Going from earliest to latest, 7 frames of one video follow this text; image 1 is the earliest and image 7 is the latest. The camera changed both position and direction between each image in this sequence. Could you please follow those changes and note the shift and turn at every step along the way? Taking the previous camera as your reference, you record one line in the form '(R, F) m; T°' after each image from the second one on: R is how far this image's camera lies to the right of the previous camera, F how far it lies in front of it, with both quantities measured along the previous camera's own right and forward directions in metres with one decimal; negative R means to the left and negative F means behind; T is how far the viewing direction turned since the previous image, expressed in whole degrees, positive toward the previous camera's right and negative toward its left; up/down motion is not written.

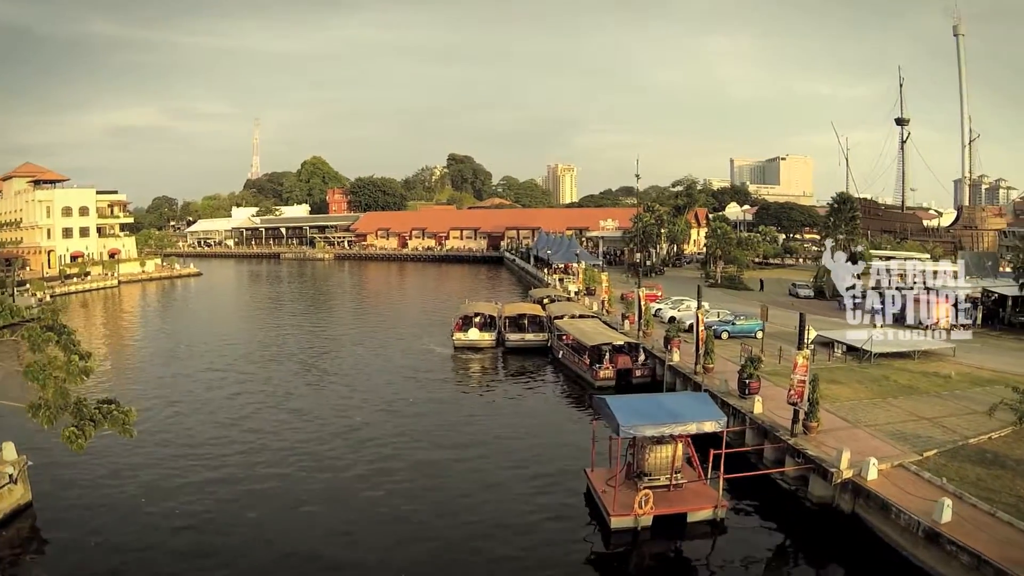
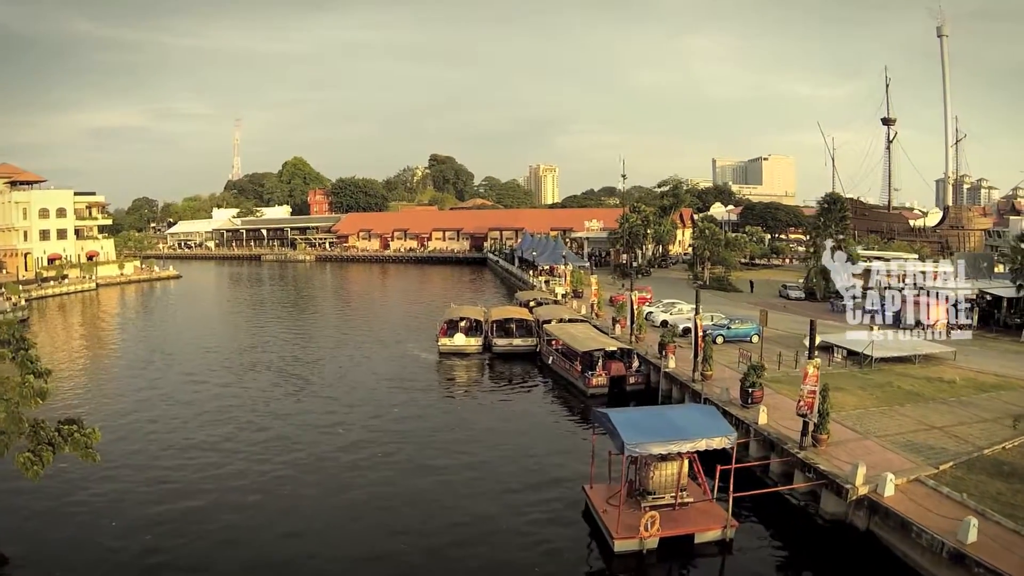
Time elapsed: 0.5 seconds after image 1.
(-0.1, +1.5) m; +1°
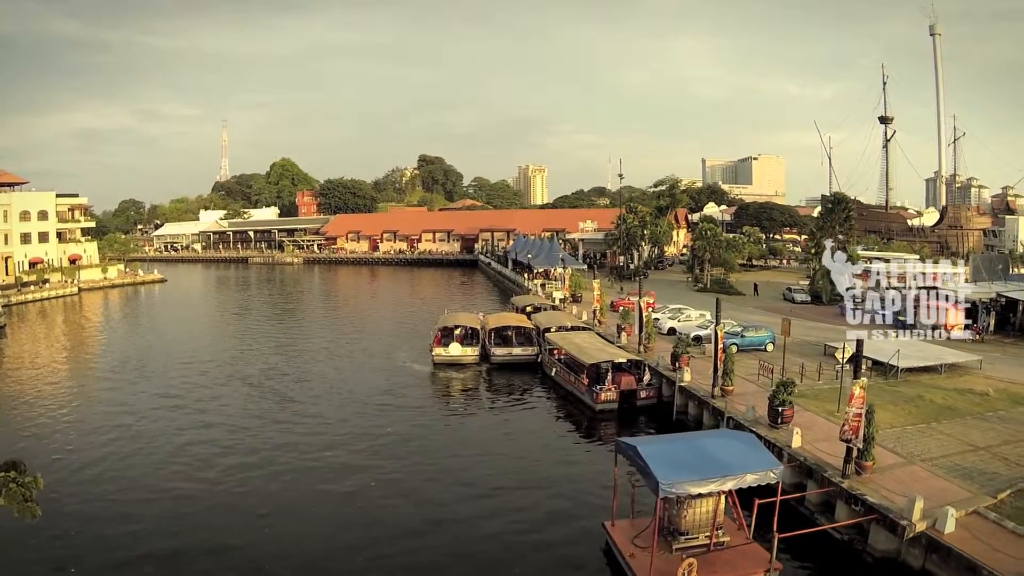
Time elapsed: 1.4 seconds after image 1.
(-0.4, +2.1) m; +1°
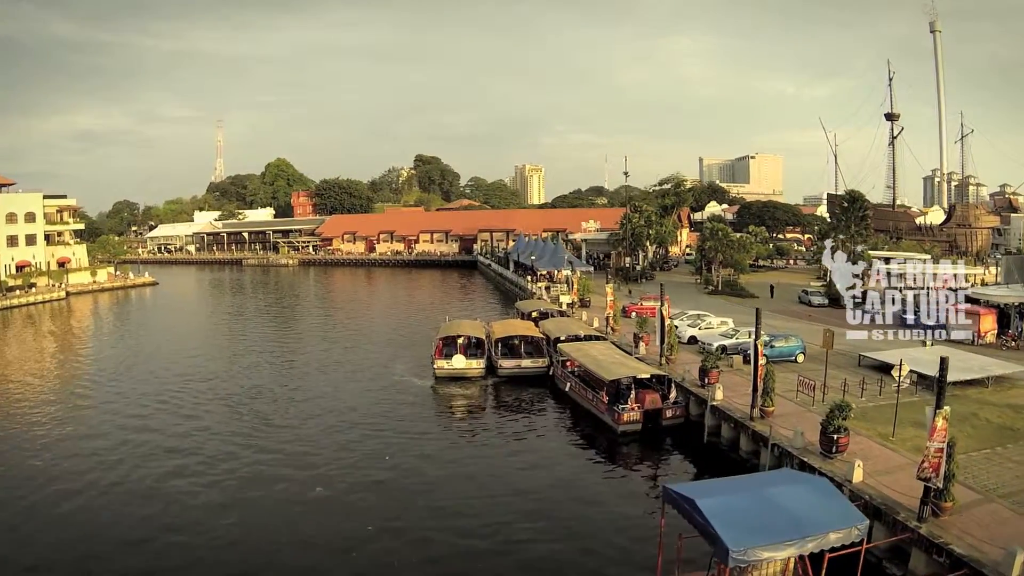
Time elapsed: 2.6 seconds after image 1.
(-0.5, +2.4) m; 0°
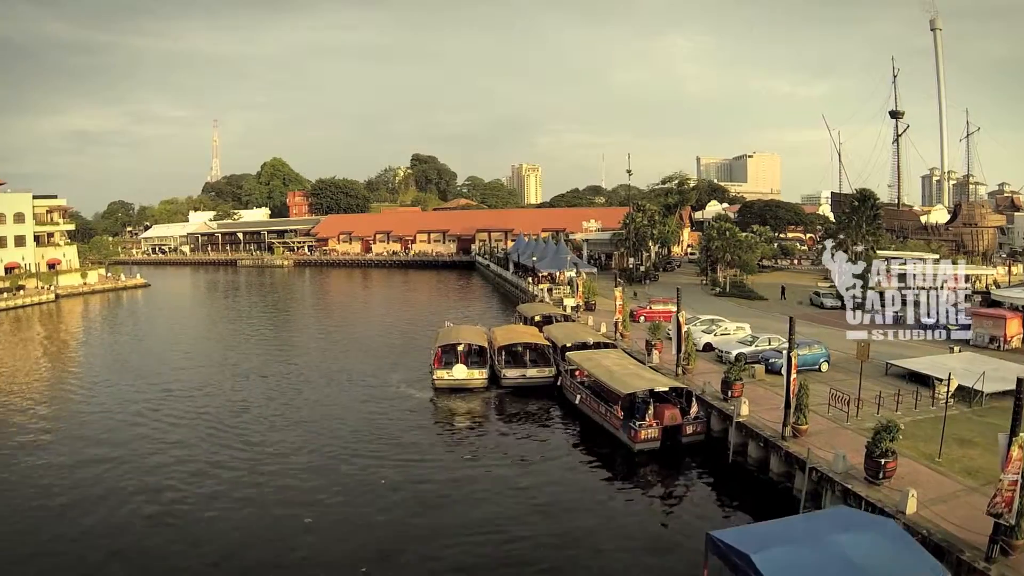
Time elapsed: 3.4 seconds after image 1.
(-0.3, +1.8) m; 0°
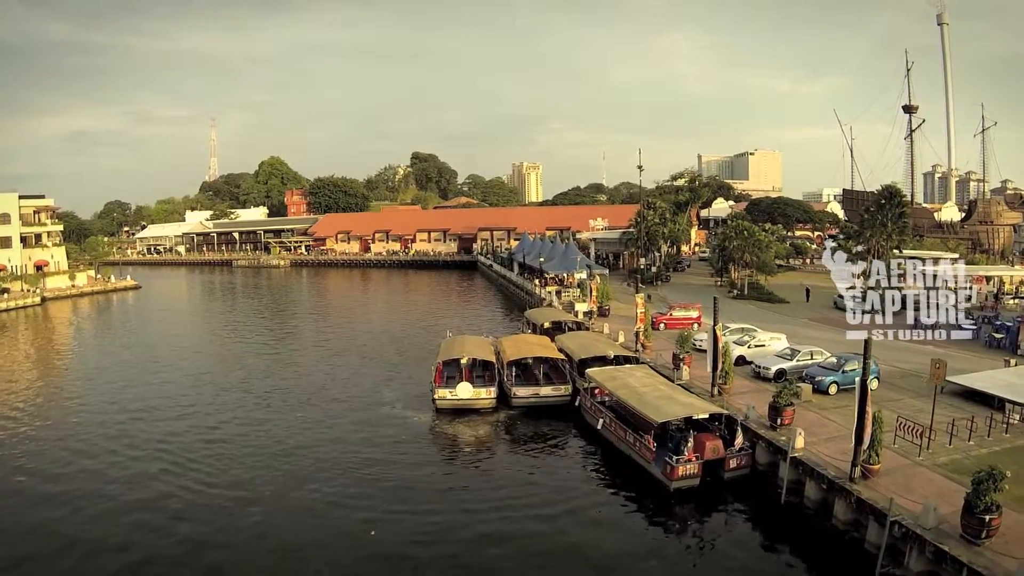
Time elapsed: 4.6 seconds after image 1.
(-0.4, +2.9) m; 0°
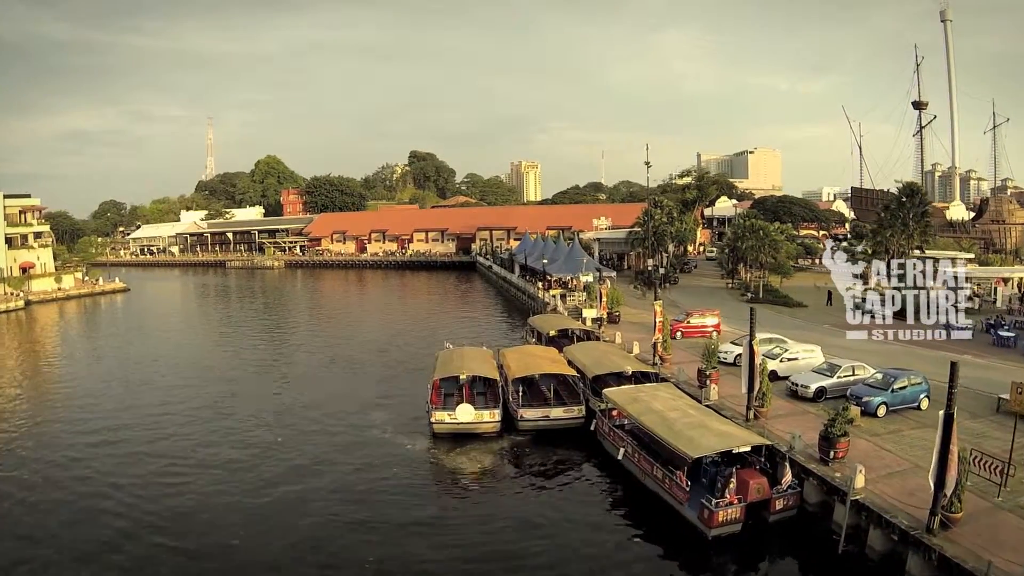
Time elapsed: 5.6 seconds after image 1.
(-0.2, +2.6) m; 0°
